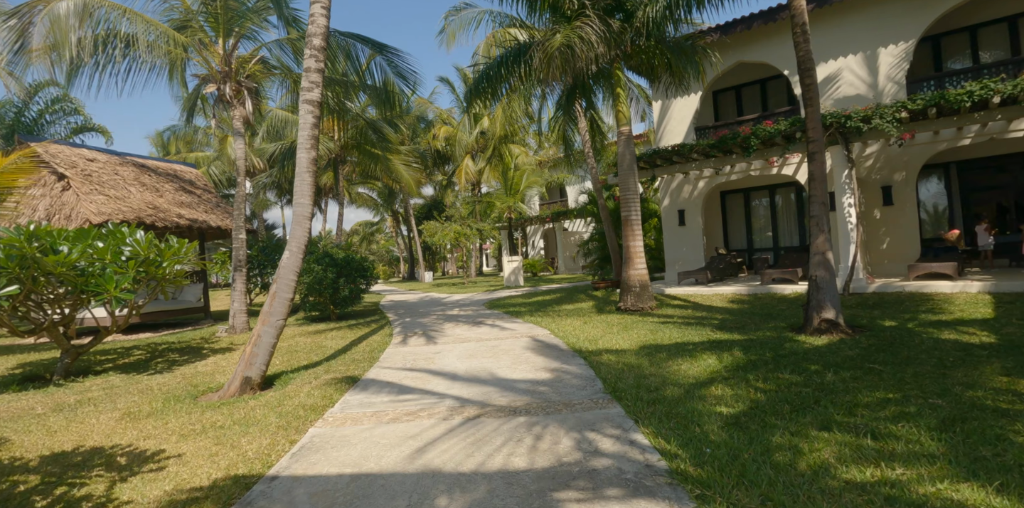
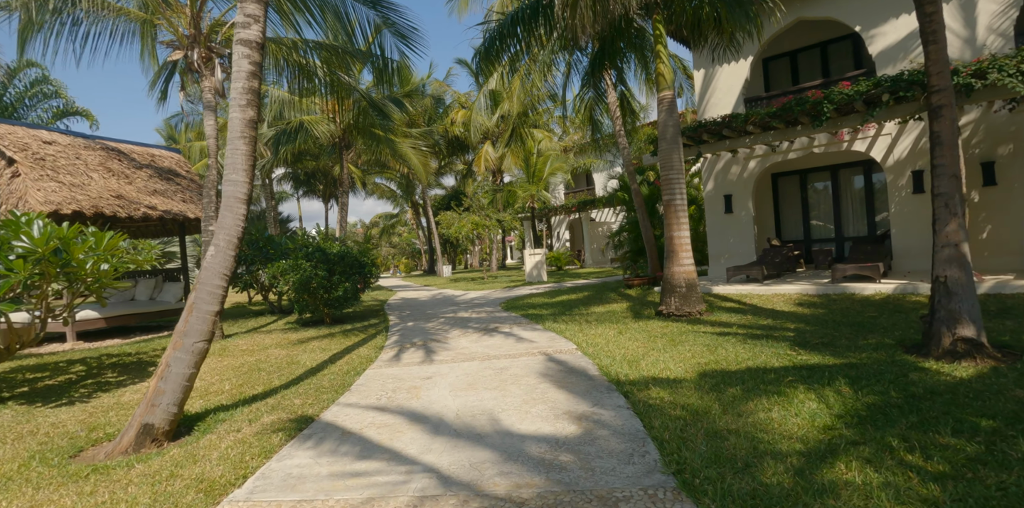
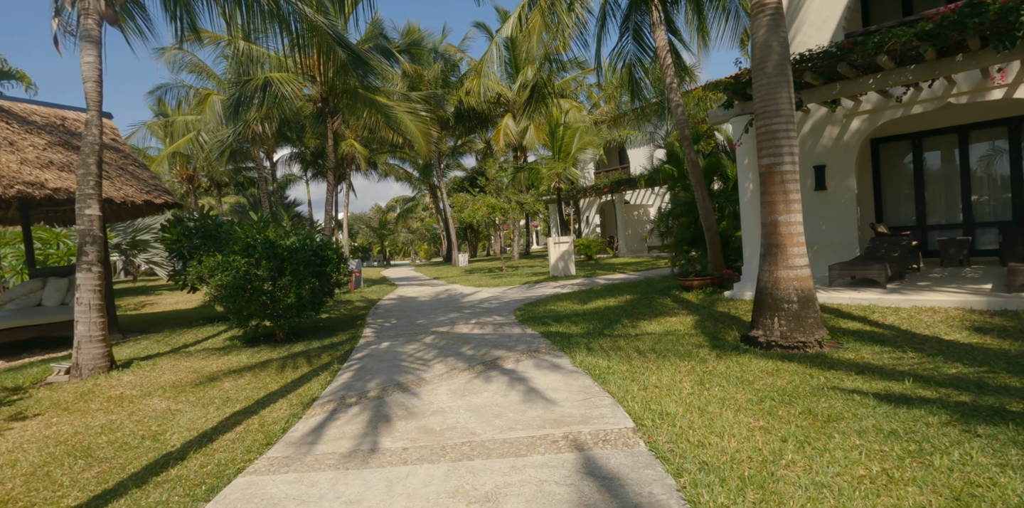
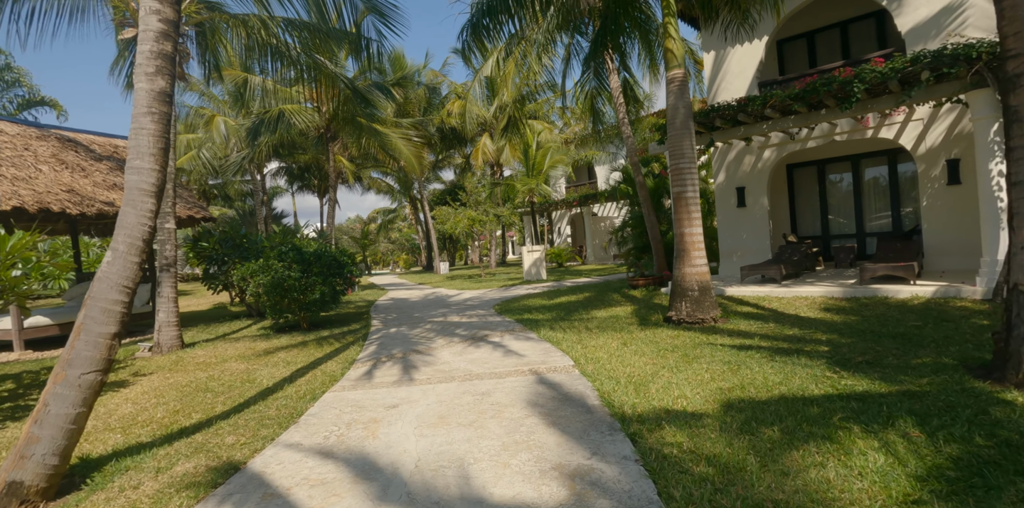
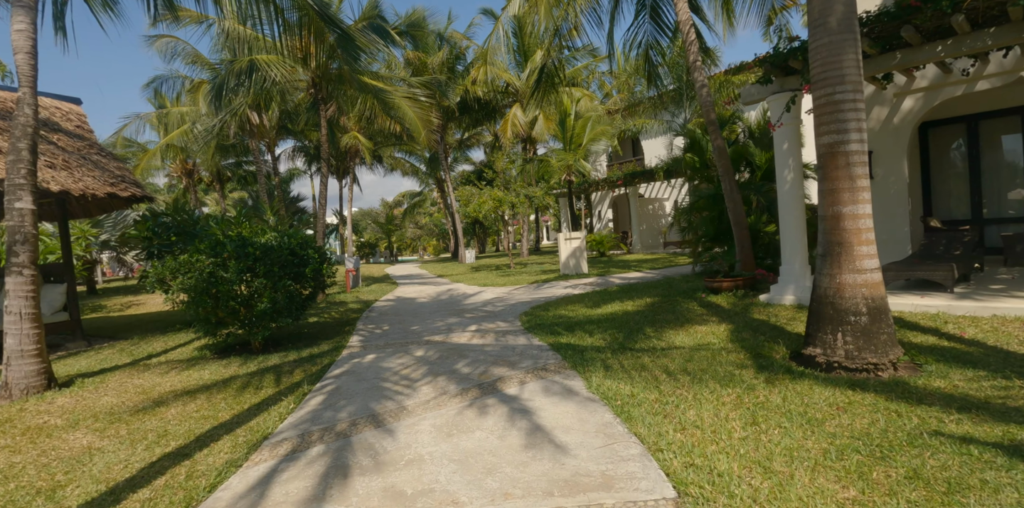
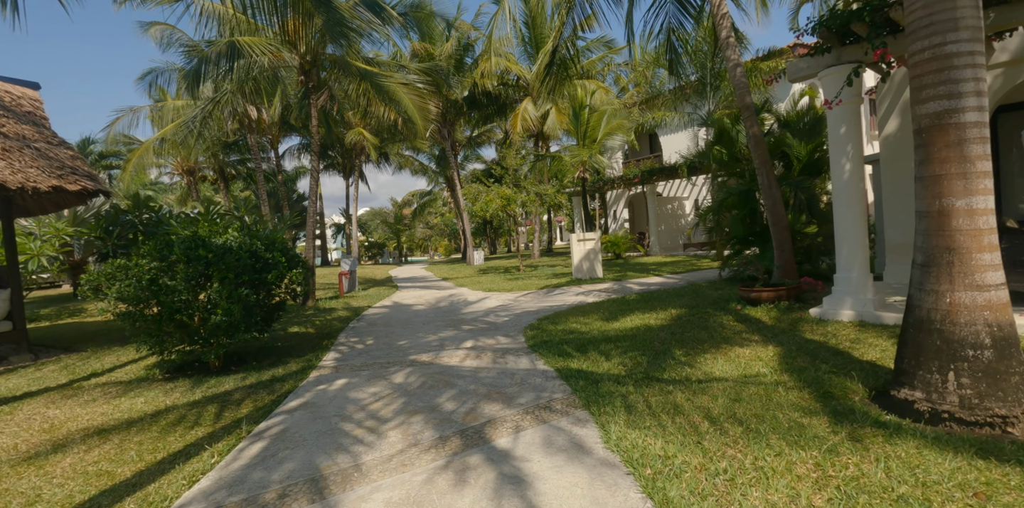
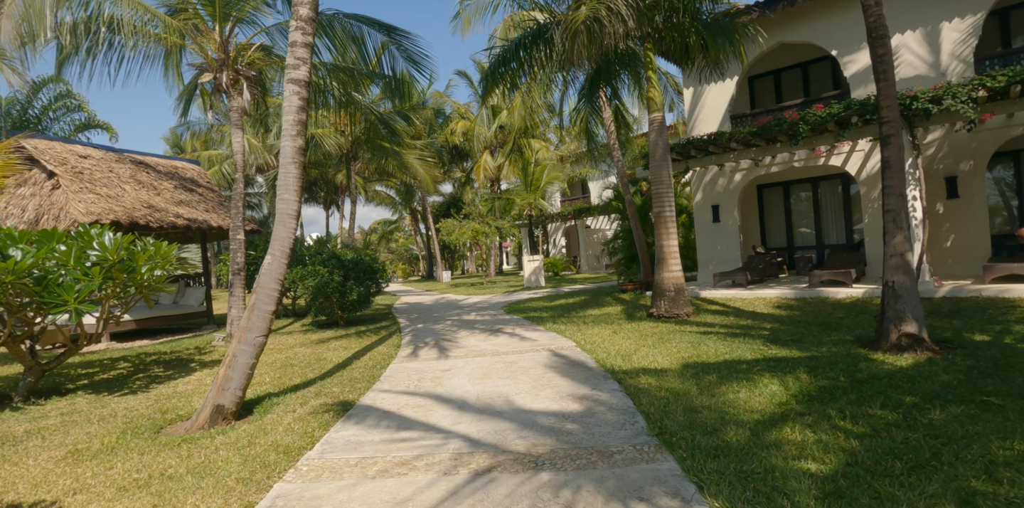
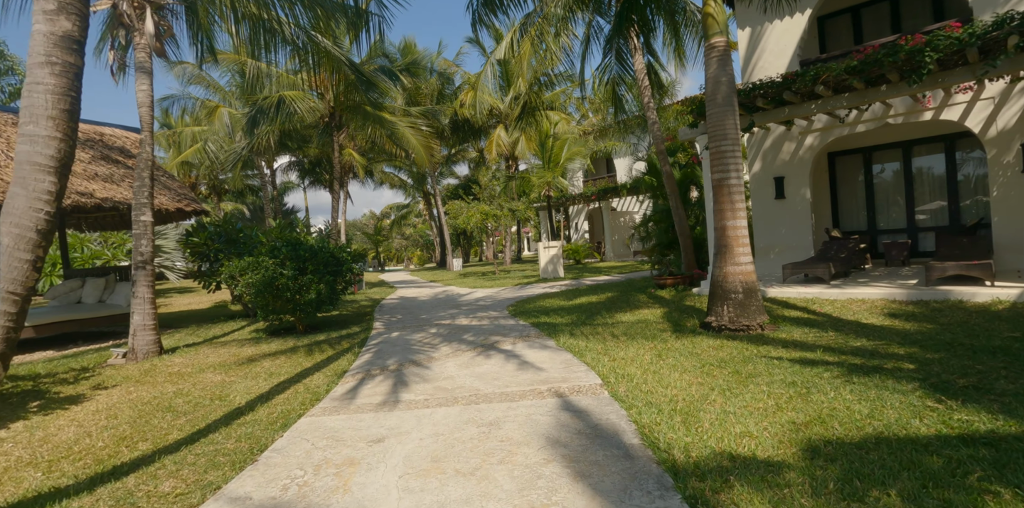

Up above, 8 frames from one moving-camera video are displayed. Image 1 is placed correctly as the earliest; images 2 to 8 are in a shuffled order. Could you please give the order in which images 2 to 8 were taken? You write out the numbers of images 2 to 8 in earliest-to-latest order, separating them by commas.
7, 2, 4, 8, 3, 5, 6
